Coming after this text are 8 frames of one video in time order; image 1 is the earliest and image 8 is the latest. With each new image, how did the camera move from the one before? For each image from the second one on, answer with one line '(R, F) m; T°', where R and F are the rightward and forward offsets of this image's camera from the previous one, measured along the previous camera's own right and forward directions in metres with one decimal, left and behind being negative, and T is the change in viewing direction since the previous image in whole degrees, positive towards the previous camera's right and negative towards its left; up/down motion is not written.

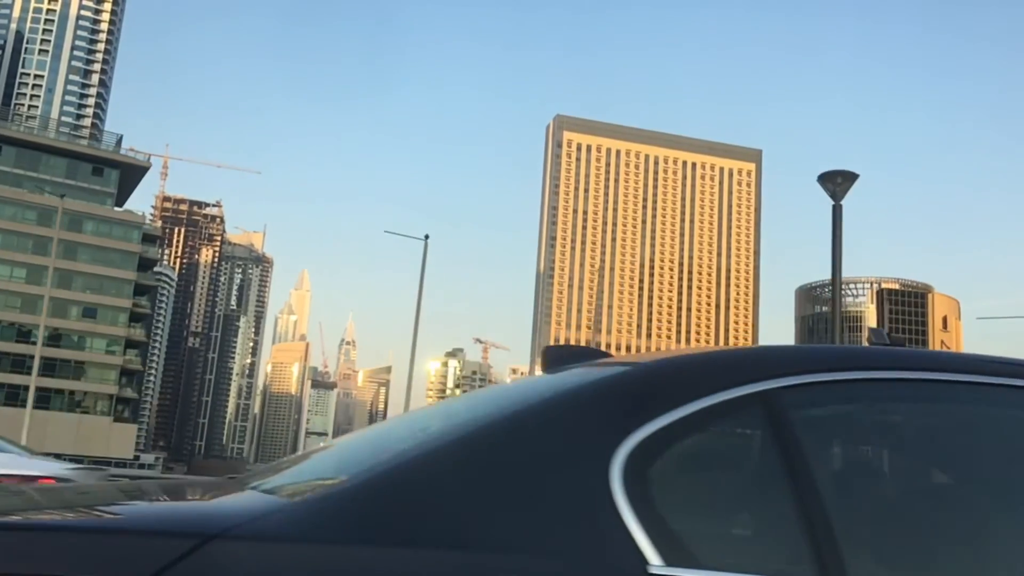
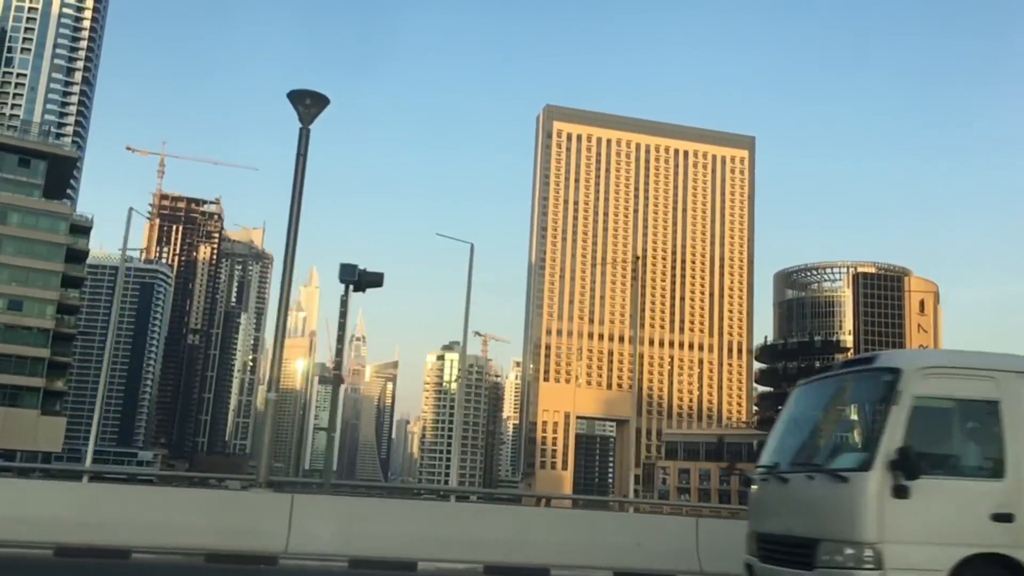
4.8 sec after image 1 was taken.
(-2.8, -2.2) m; +1°
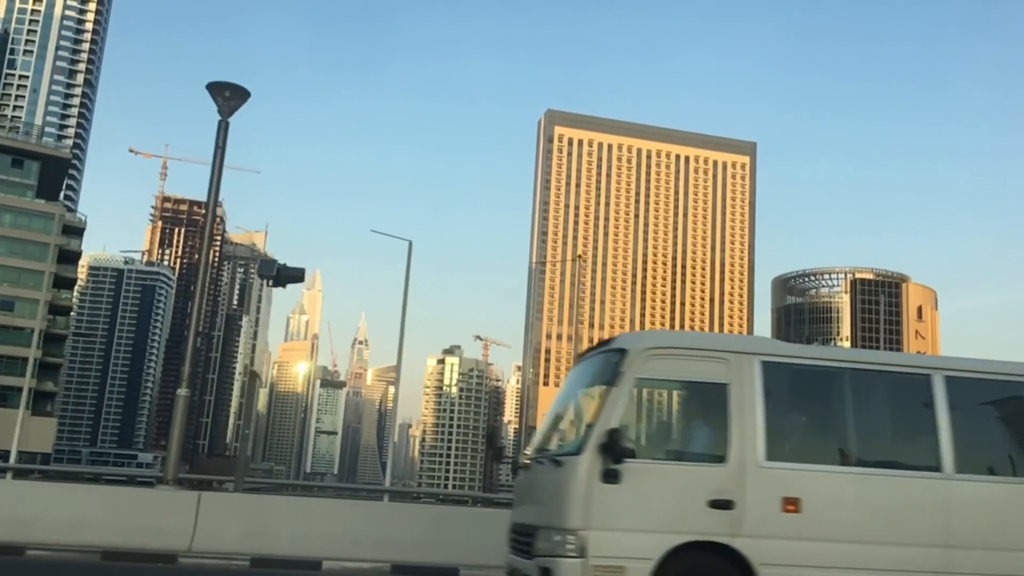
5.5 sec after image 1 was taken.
(-1.2, -0.9) m; 0°
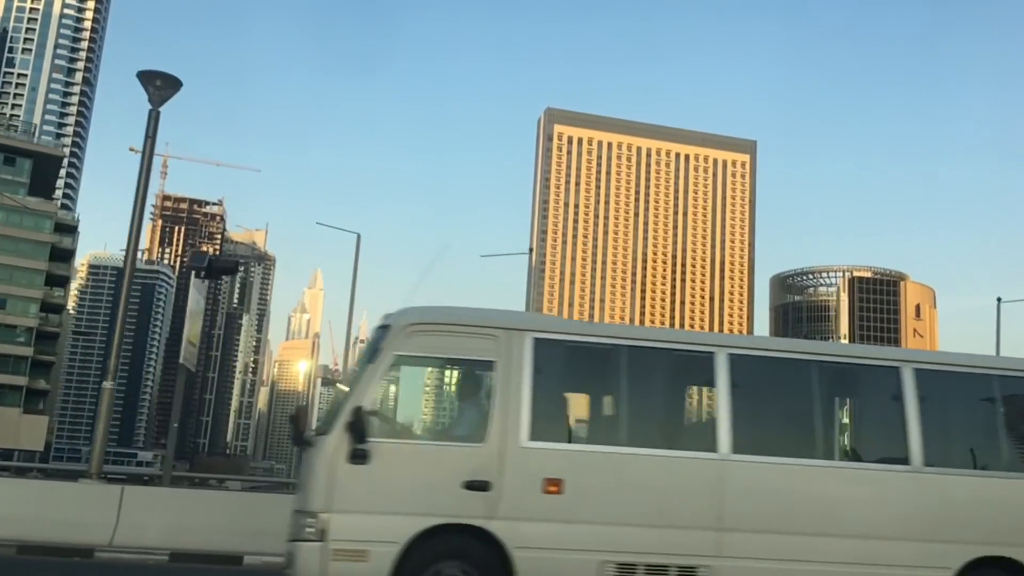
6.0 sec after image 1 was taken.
(-0.3, -0.6) m; 0°
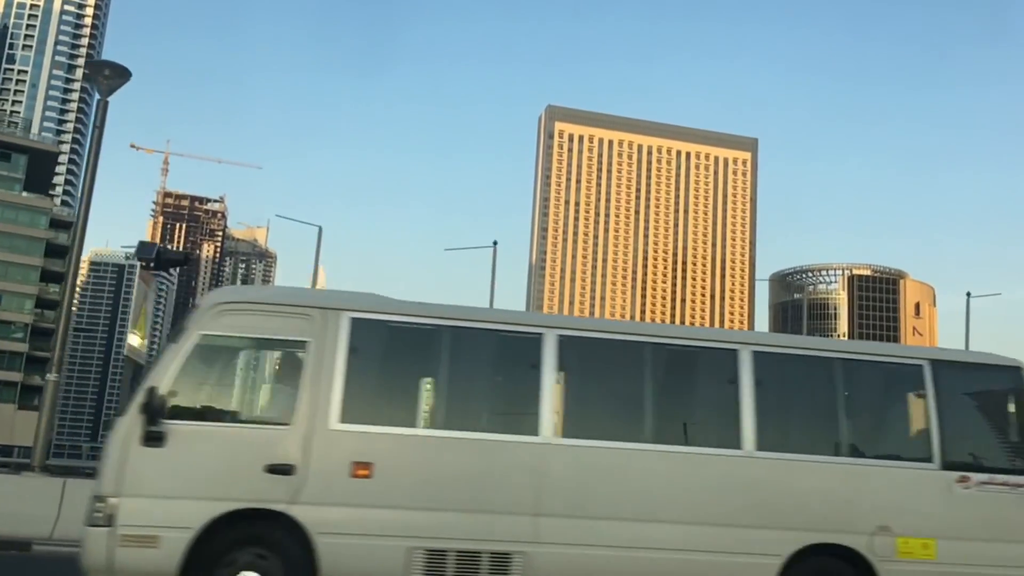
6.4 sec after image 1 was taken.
(+1.9, +0.2) m; 0°
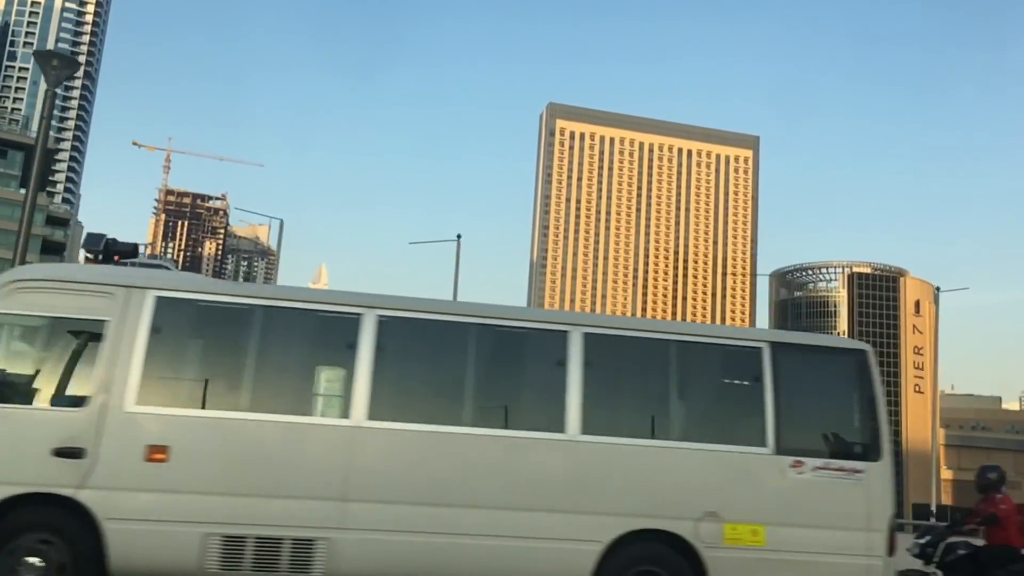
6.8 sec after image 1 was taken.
(+1.9, +0.3) m; 0°
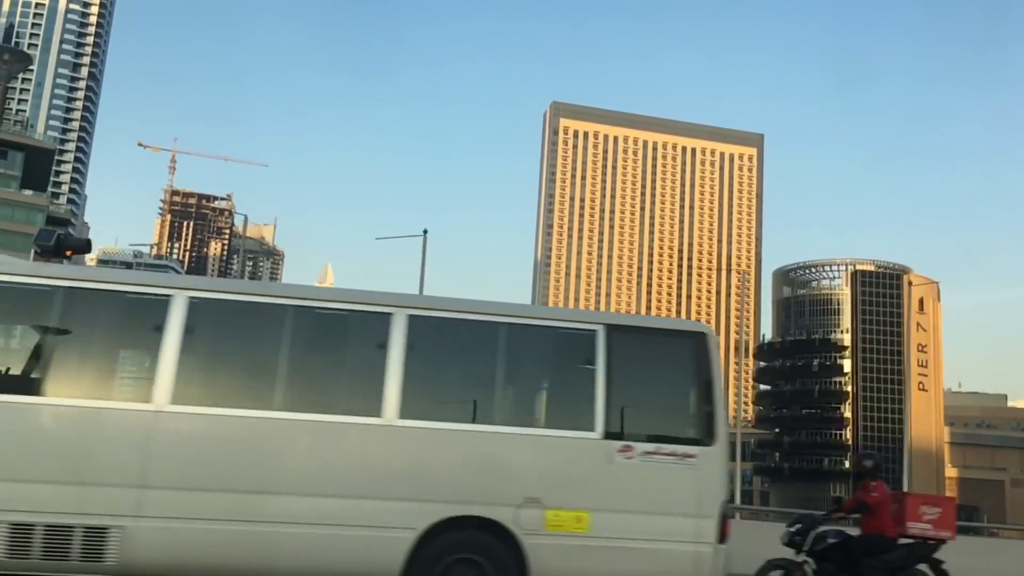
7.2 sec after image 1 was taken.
(+0.7, -0.2) m; 0°
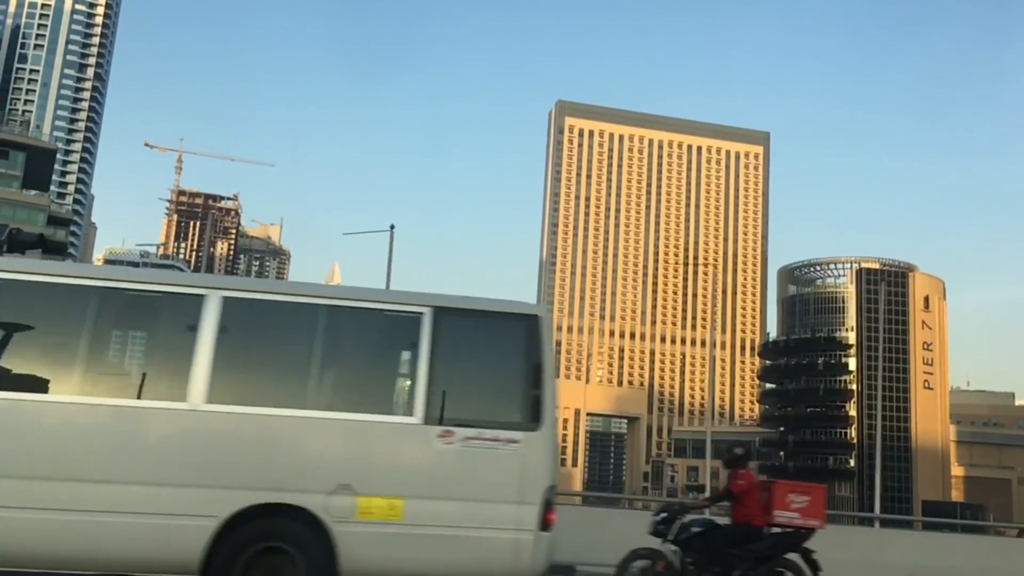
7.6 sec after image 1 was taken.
(+0.4, 0.0) m; 0°
